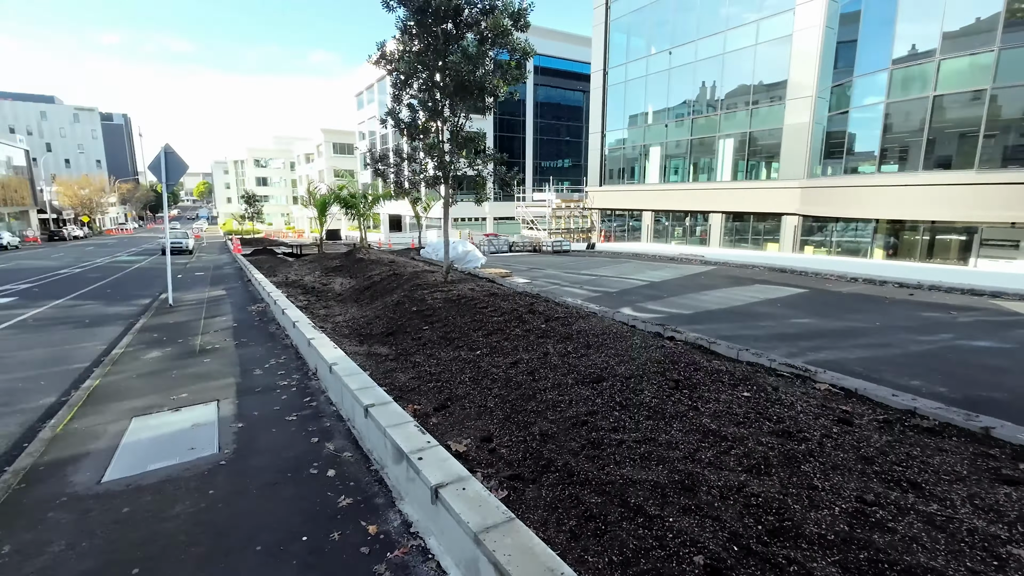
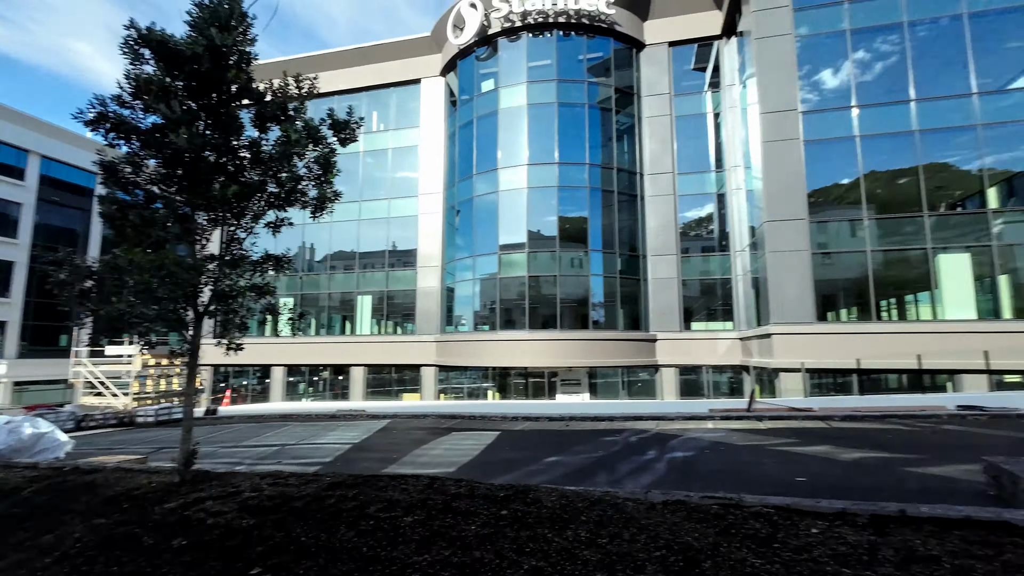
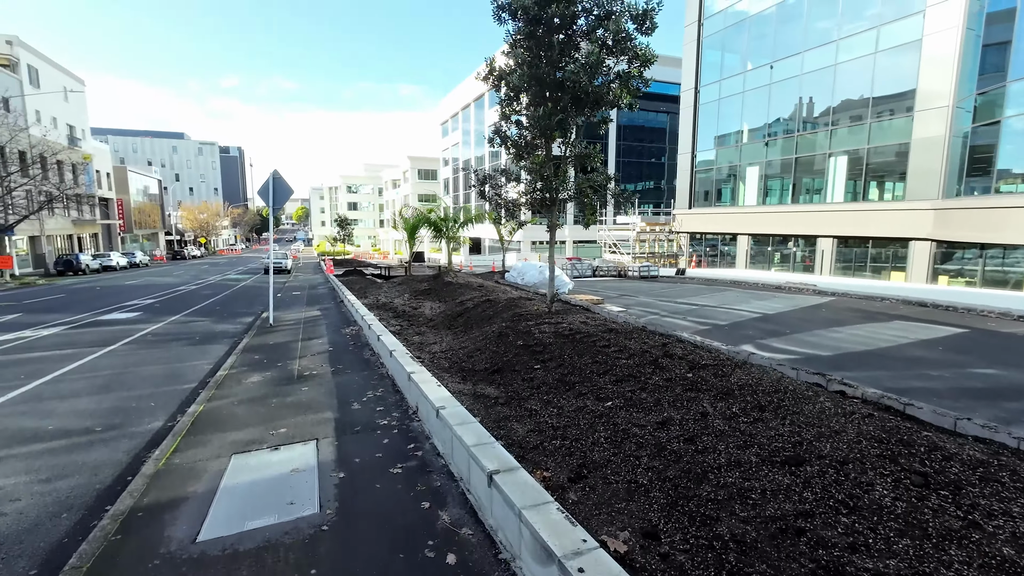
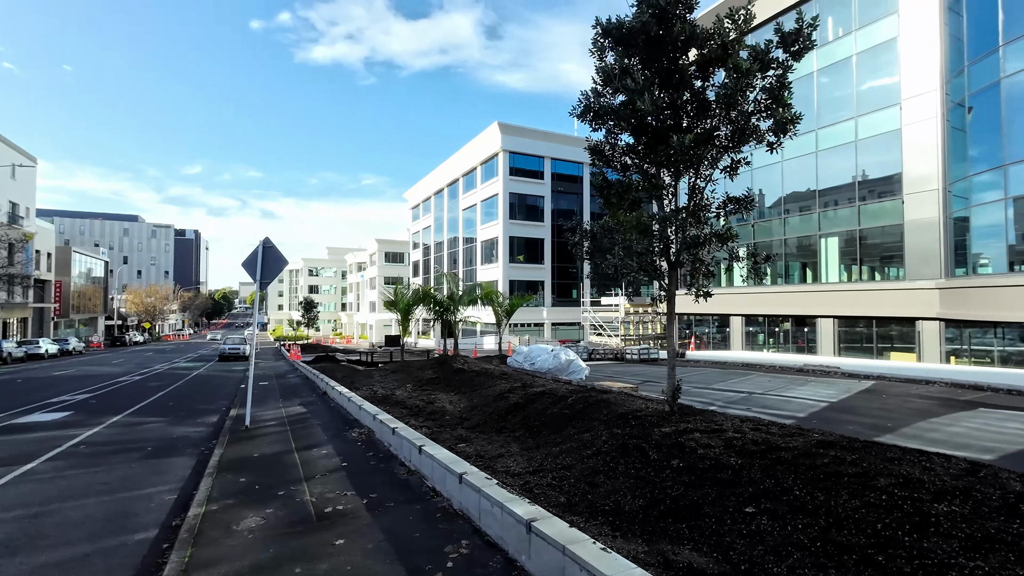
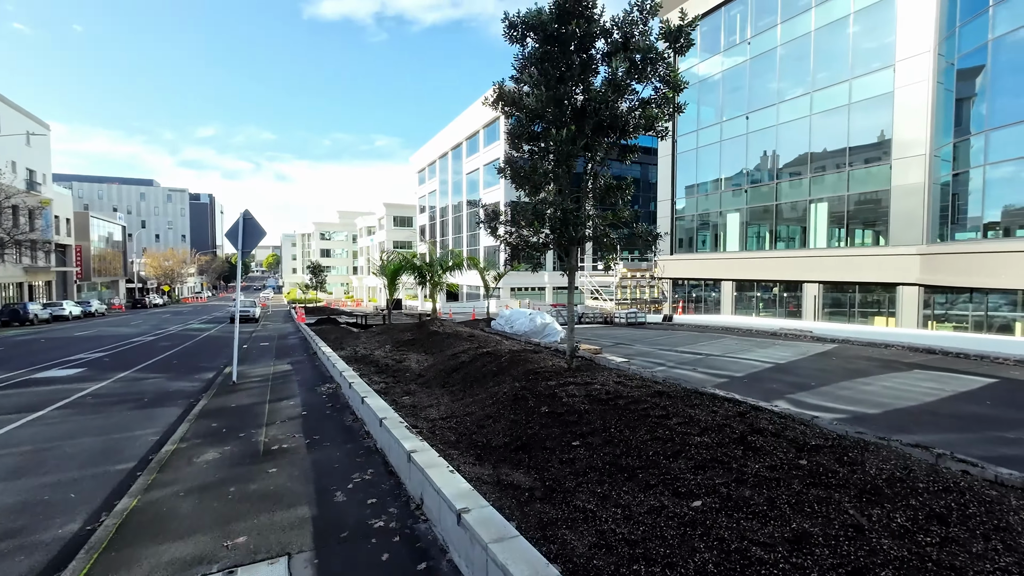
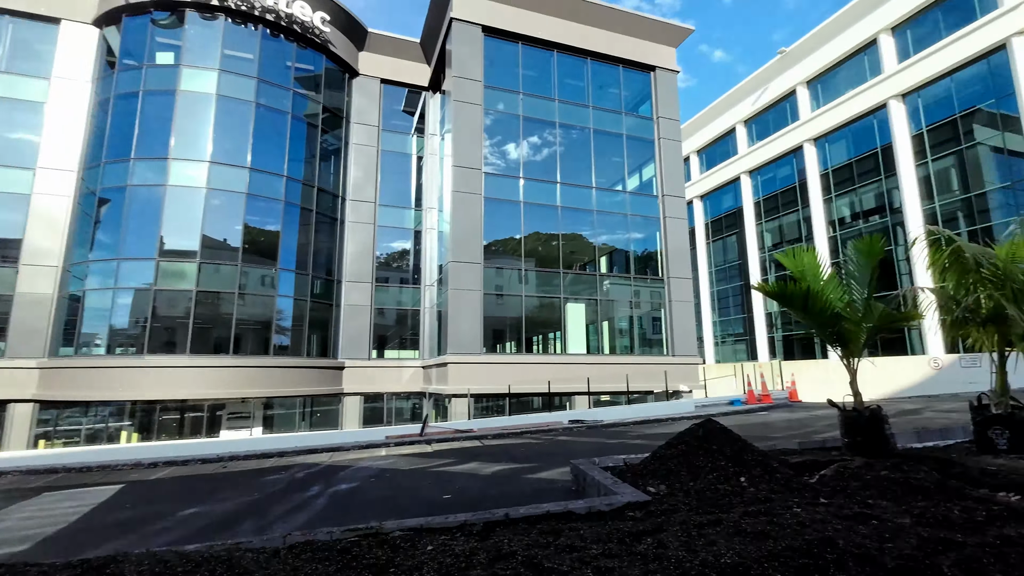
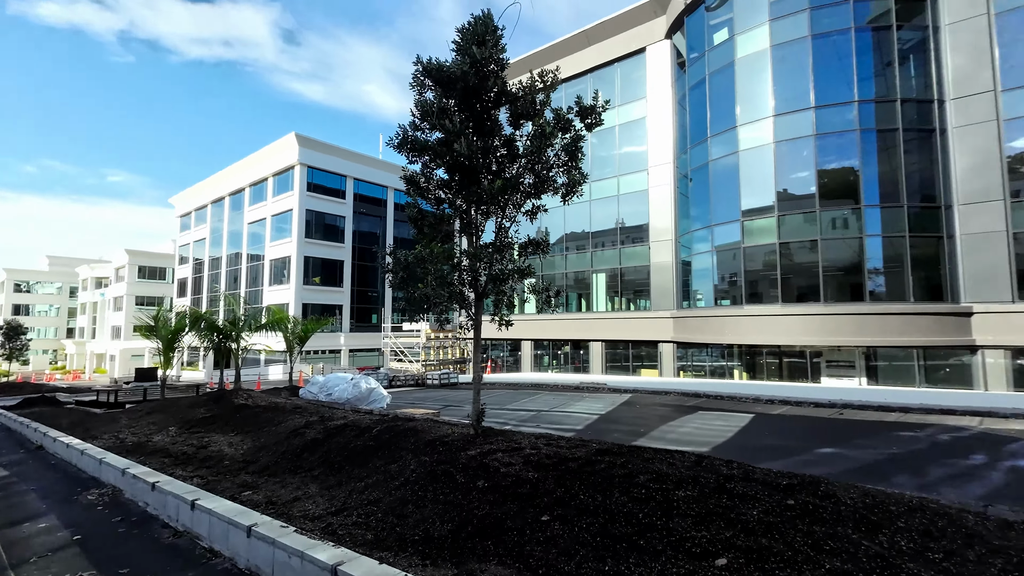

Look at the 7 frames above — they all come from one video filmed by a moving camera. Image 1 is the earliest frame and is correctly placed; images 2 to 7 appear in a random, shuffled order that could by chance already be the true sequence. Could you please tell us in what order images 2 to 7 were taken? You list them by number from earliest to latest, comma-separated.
3, 5, 4, 7, 2, 6
